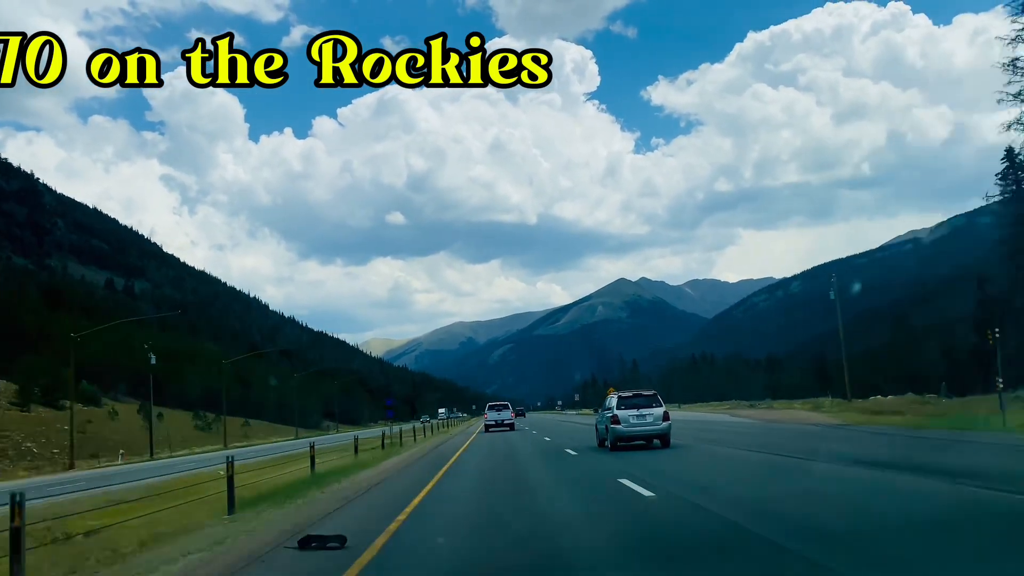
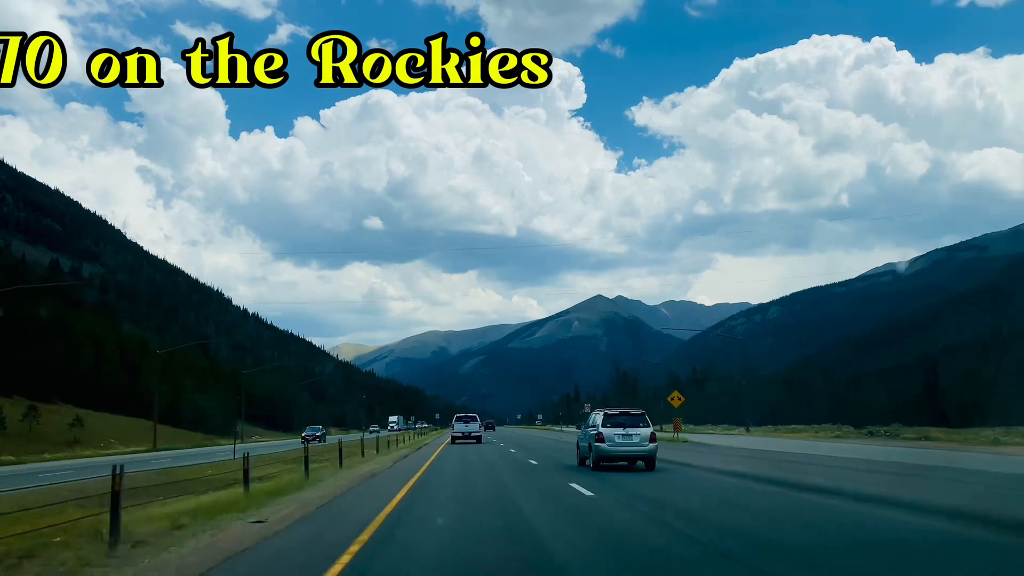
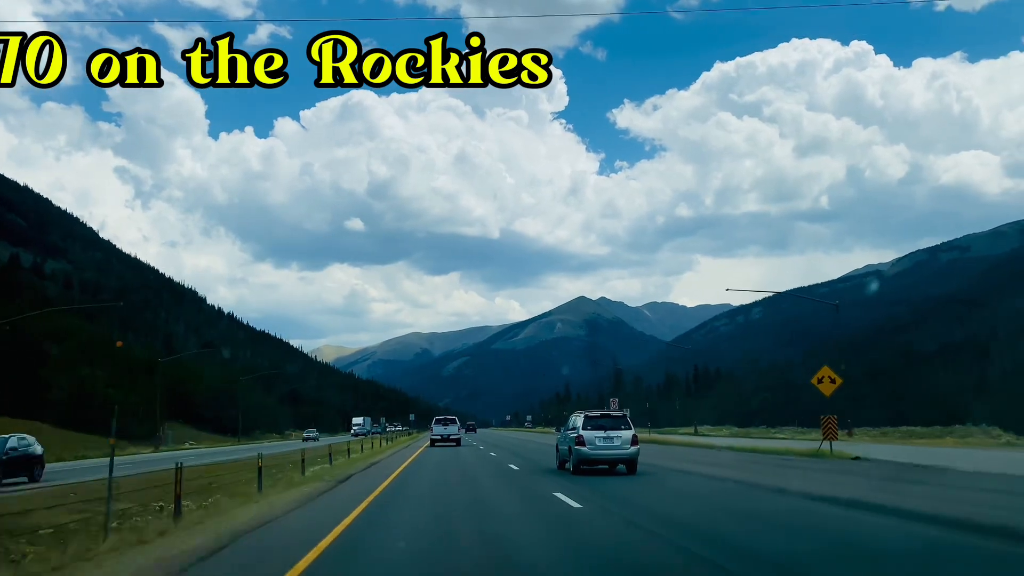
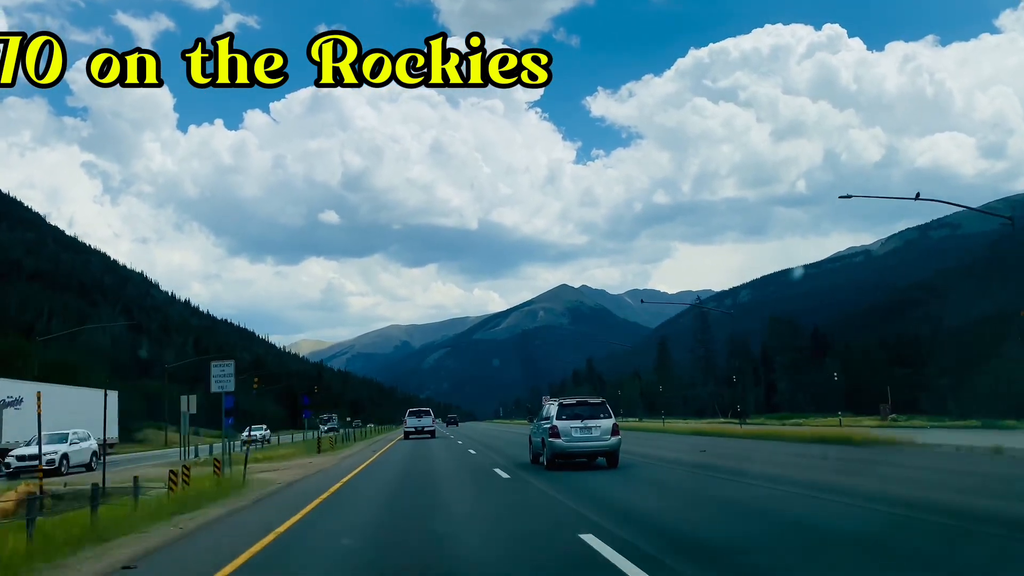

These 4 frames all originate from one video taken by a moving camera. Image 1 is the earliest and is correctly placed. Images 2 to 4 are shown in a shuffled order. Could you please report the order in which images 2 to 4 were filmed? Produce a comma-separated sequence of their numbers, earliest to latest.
2, 3, 4
